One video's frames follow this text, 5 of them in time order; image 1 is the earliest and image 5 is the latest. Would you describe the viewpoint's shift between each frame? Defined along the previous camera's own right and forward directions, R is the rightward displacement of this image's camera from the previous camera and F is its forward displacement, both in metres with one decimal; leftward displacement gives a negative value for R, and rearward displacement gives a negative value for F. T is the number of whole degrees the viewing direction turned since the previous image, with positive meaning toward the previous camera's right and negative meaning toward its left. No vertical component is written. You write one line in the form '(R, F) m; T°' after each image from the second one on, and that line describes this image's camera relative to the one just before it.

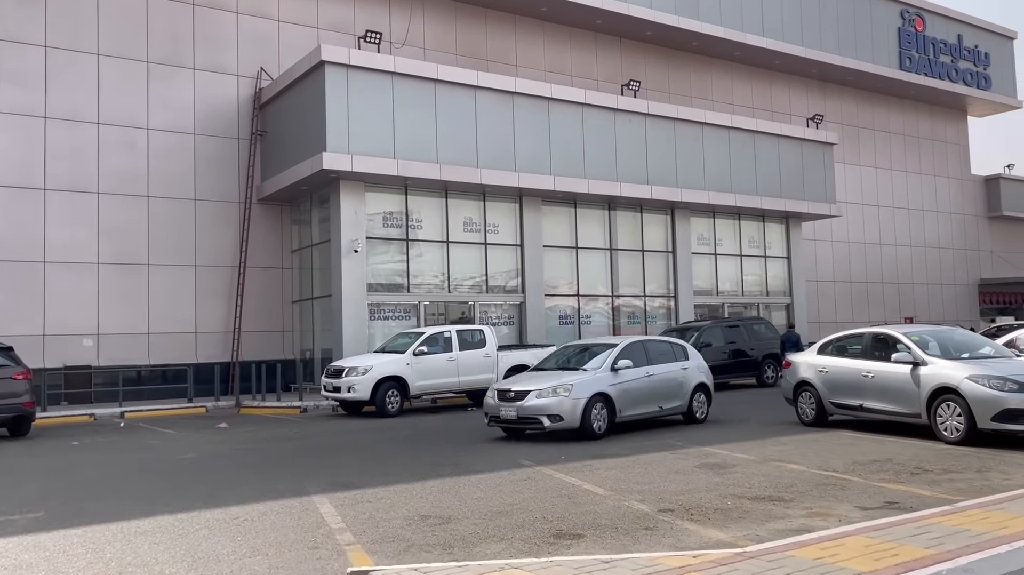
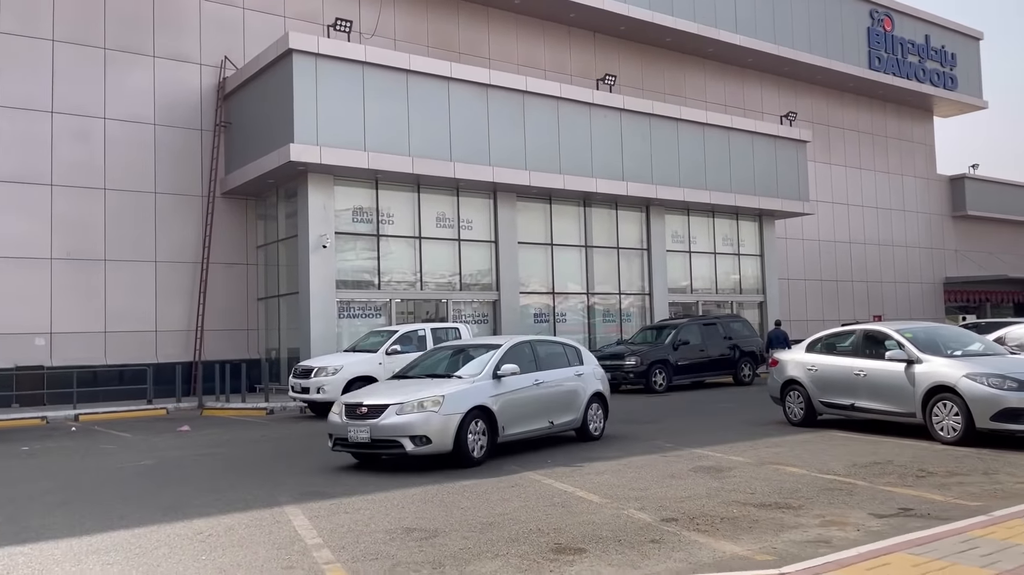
(-0.2, +0.5) m; +2°
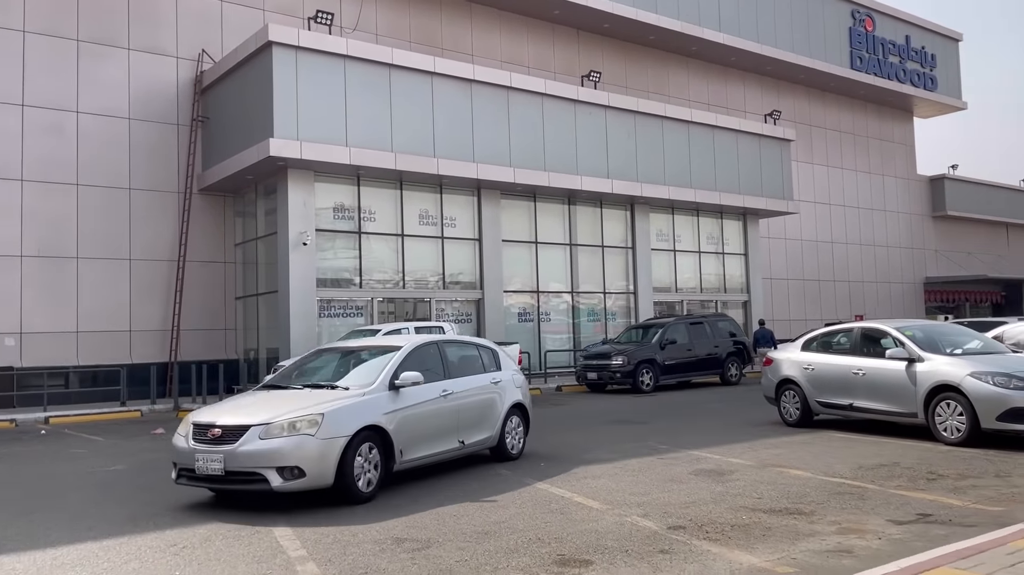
(-0.1, +0.4) m; +1°
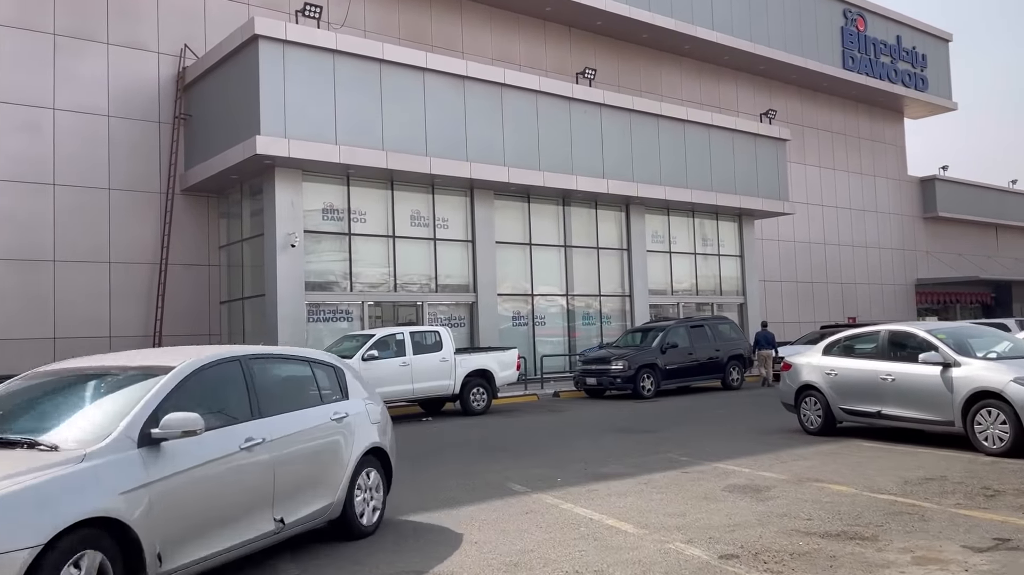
(-0.3, +0.7) m; +1°
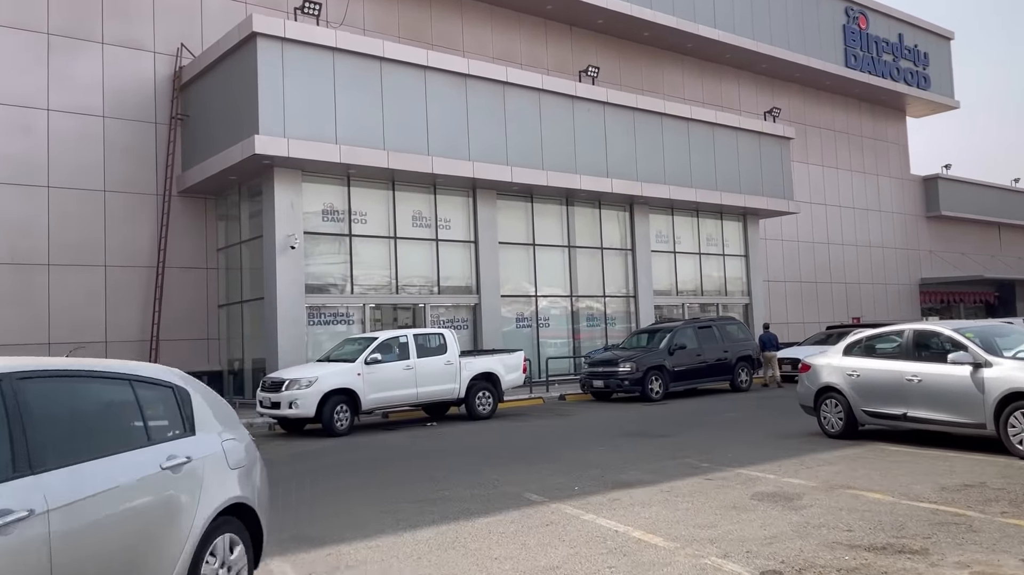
(-0.2, +0.4) m; 0°
